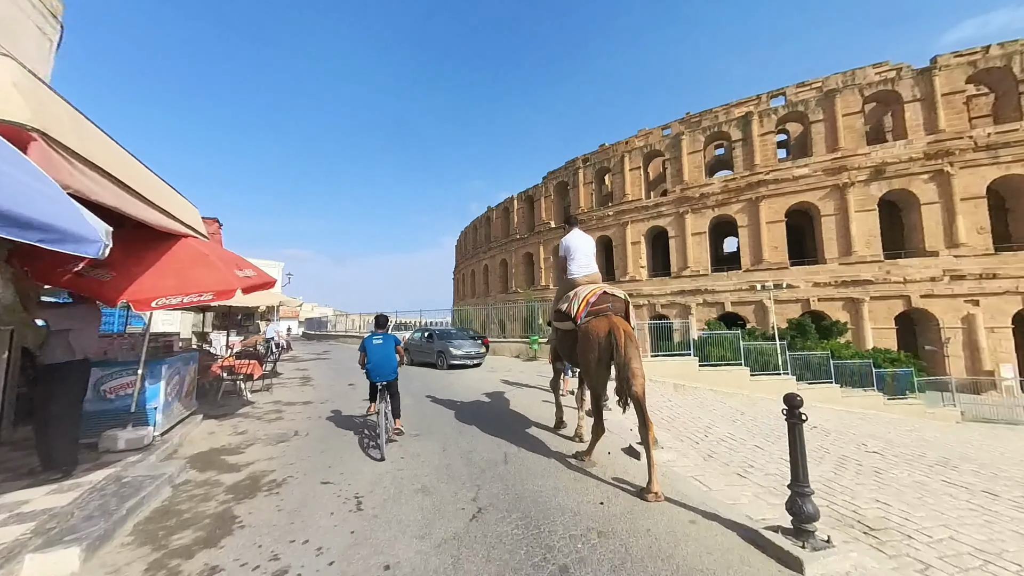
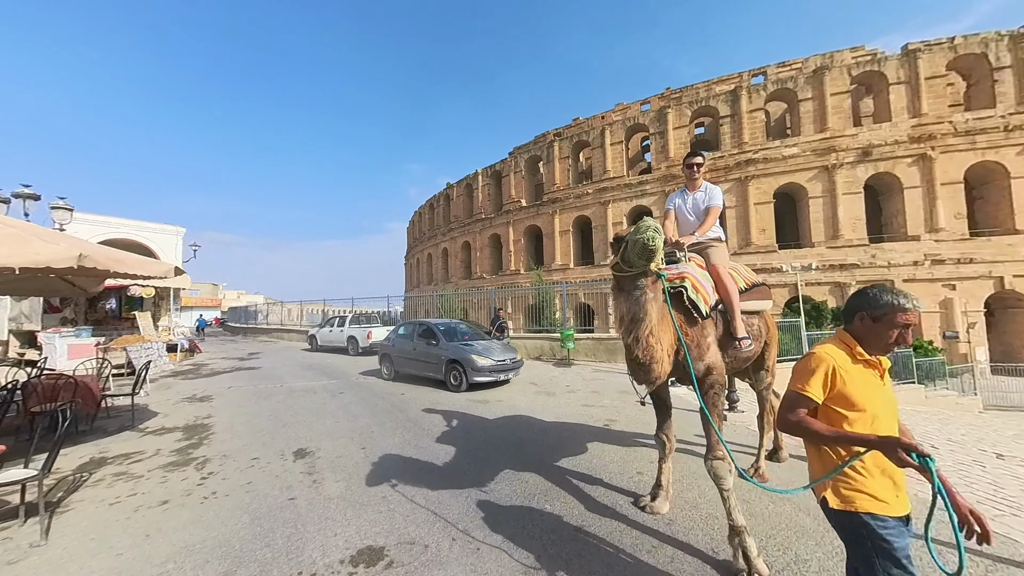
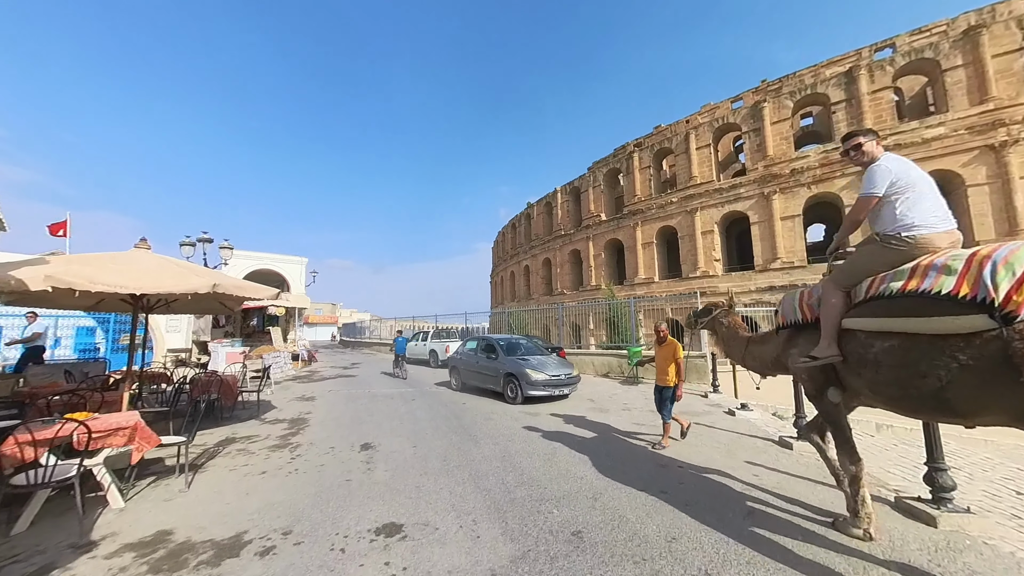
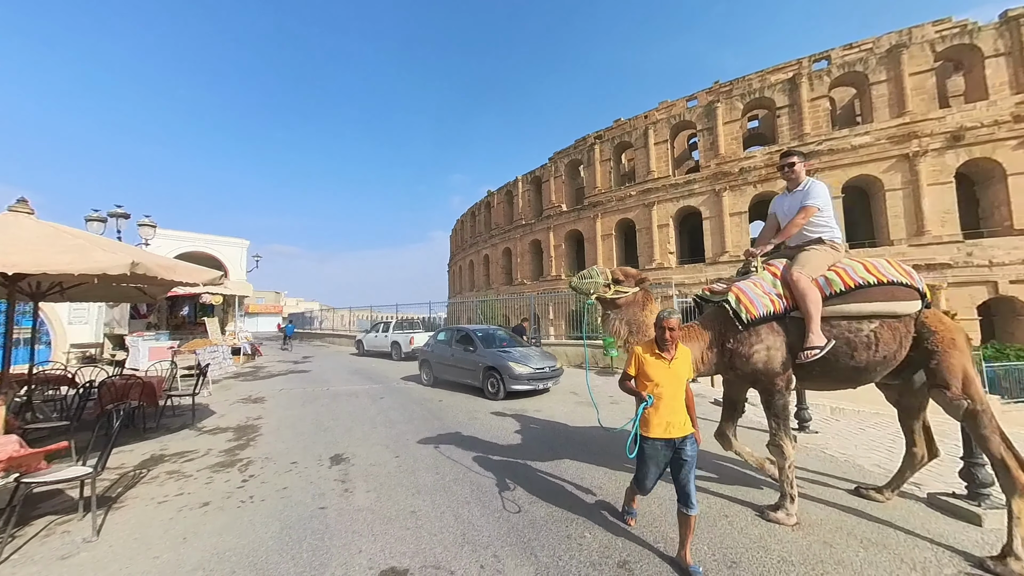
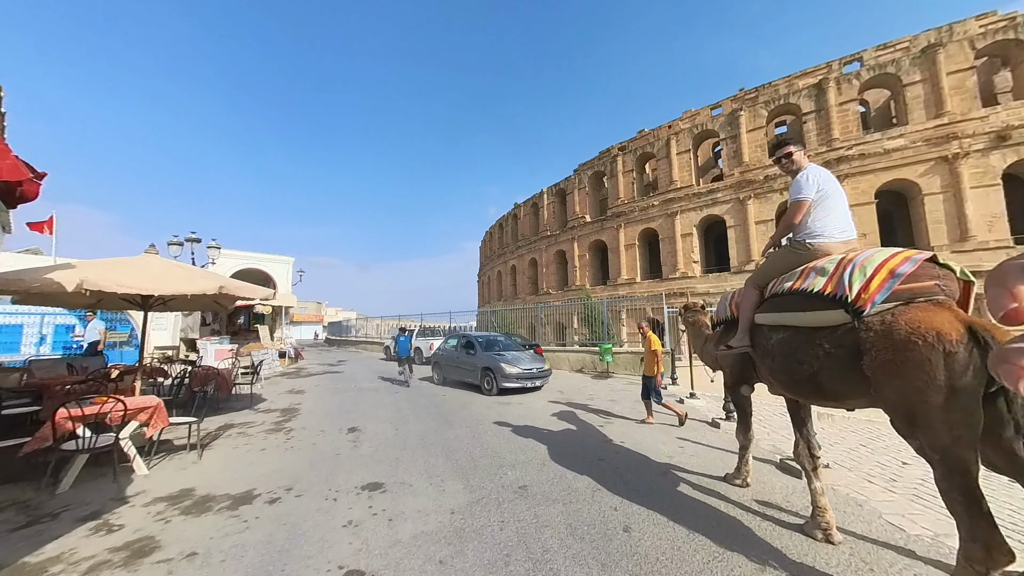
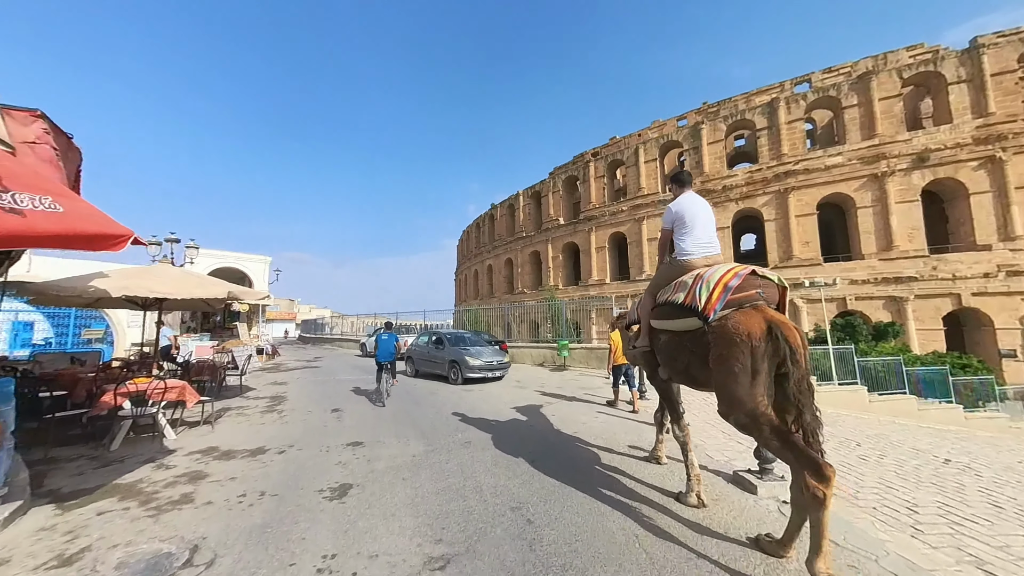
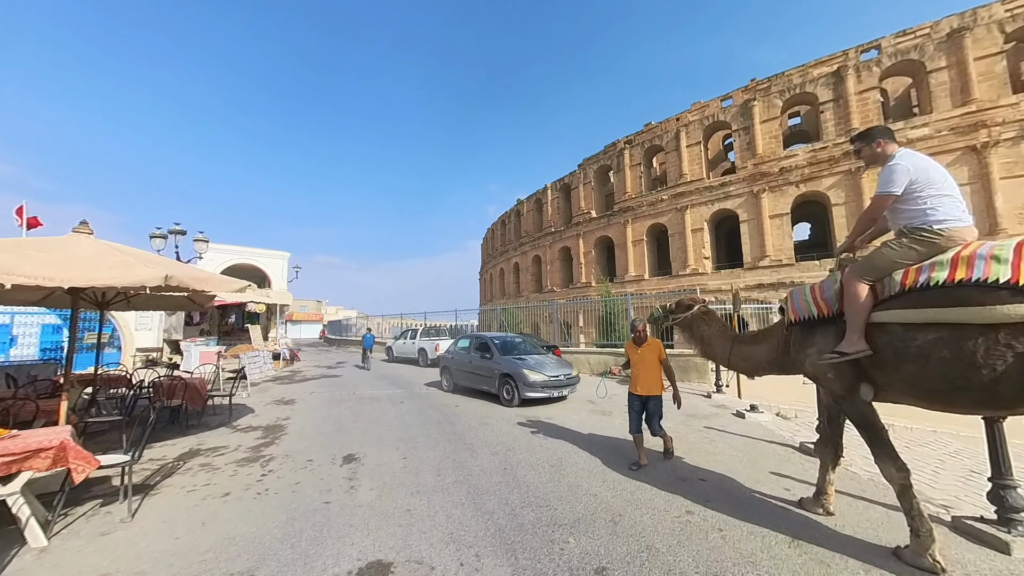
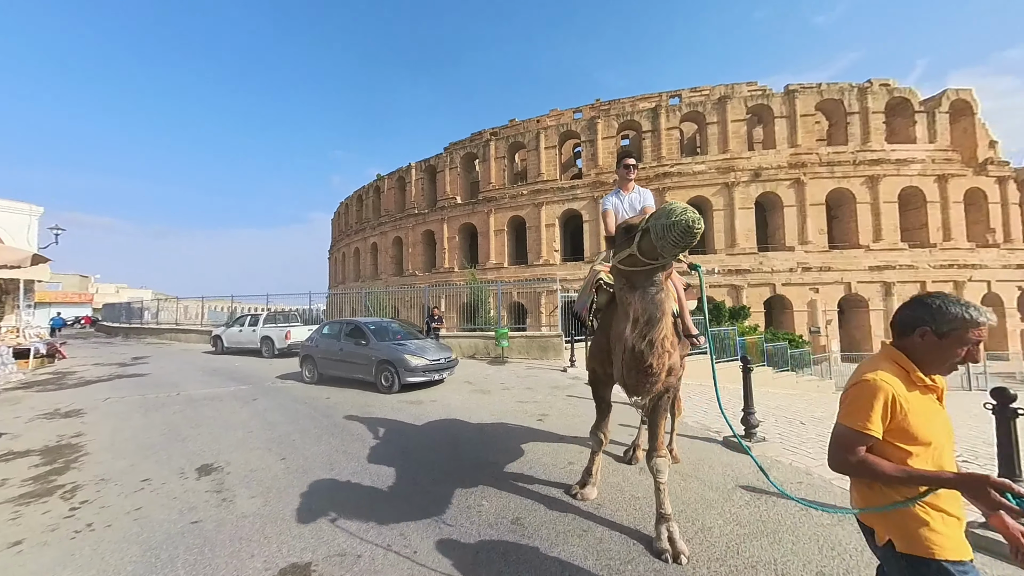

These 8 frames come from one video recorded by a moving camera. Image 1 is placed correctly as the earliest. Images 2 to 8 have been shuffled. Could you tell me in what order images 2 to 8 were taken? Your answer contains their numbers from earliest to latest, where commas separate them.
6, 5, 3, 7, 4, 2, 8
